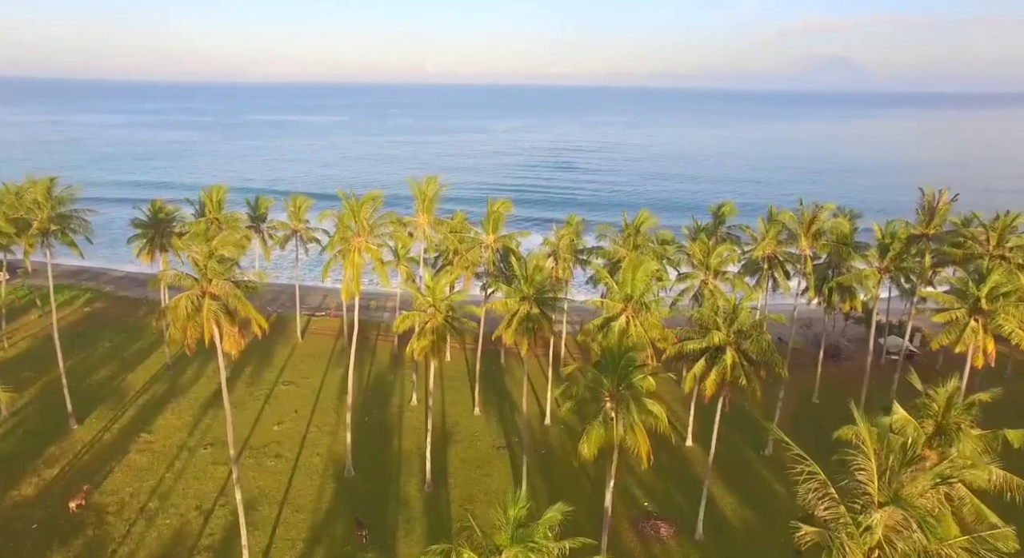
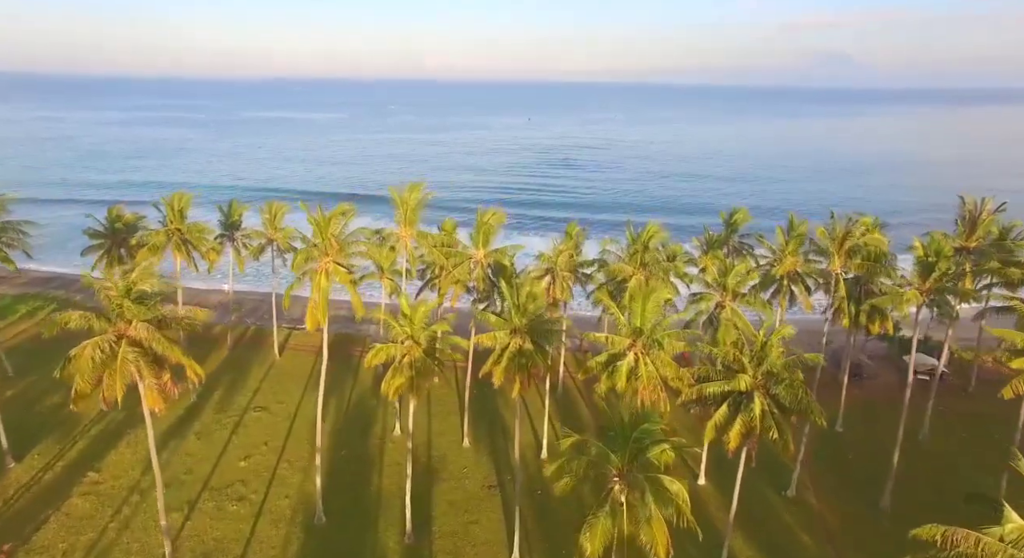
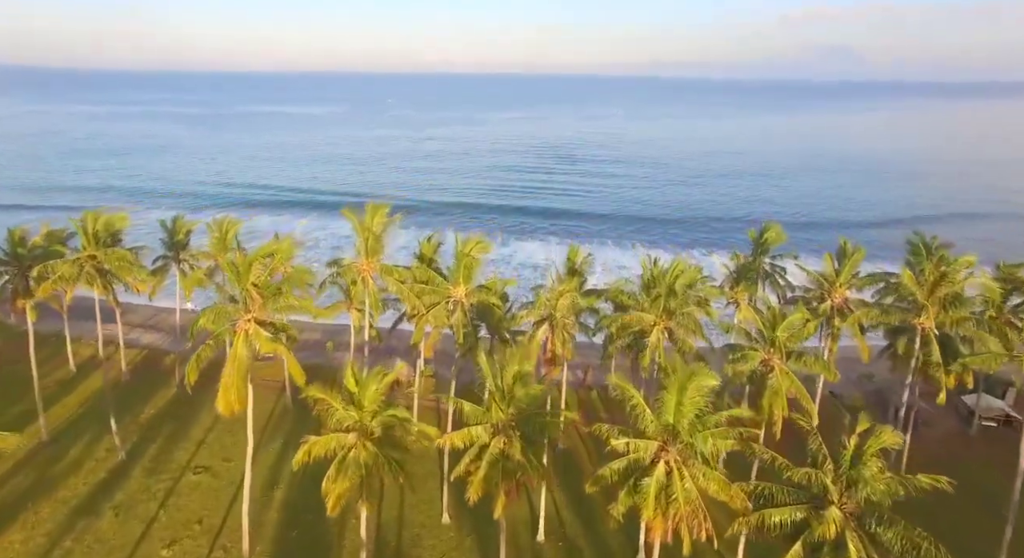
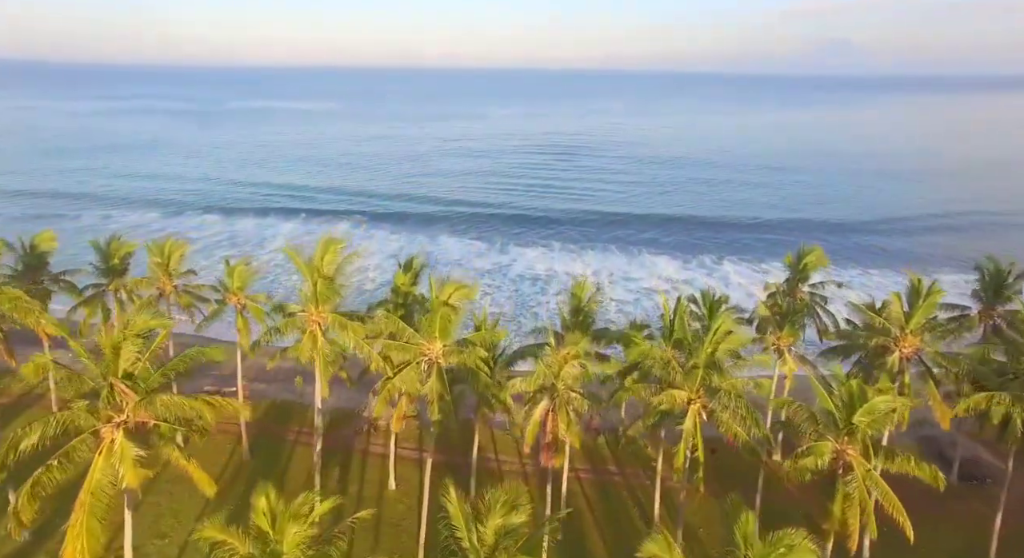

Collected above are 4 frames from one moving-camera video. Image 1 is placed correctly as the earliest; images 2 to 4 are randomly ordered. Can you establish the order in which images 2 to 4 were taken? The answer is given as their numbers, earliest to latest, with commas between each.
2, 3, 4
